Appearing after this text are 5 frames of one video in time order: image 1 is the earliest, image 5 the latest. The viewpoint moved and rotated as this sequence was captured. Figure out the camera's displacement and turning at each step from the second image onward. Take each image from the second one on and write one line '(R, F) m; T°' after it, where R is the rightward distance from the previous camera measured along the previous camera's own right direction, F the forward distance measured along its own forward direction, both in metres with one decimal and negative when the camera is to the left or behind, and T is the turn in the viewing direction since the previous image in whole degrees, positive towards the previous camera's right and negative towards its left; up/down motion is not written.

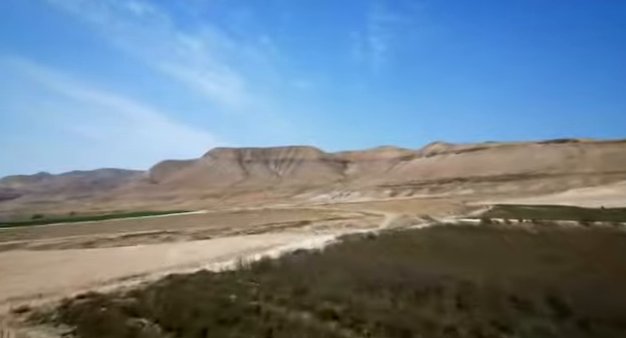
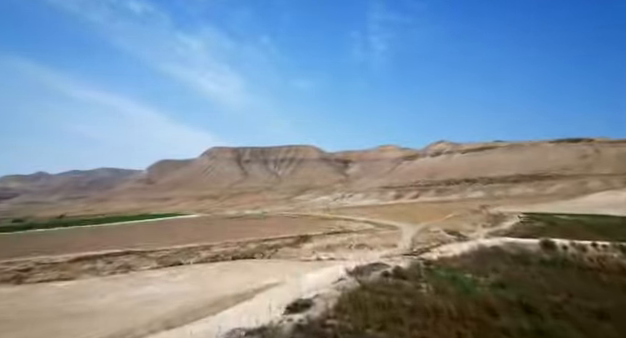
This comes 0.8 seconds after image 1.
(-0.1, +5.3) m; 0°
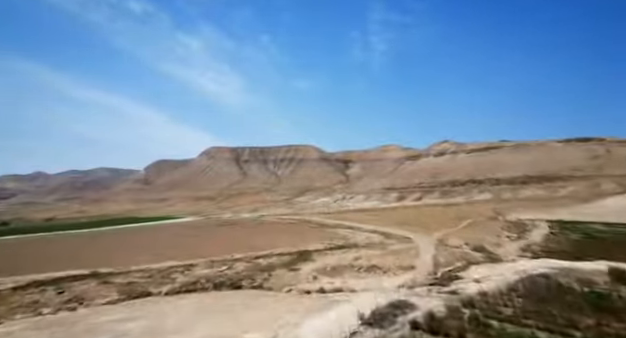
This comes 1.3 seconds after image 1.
(0.0, +3.6) m; 0°
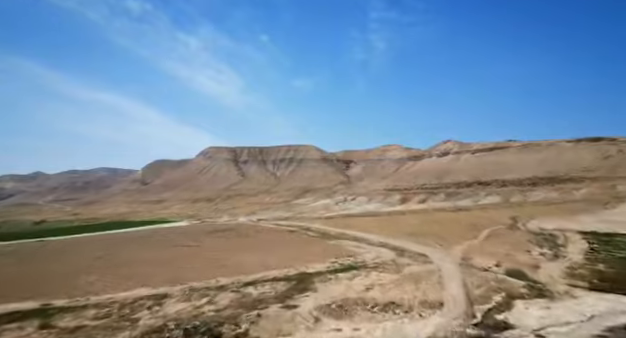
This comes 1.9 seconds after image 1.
(0.0, +3.6) m; 0°
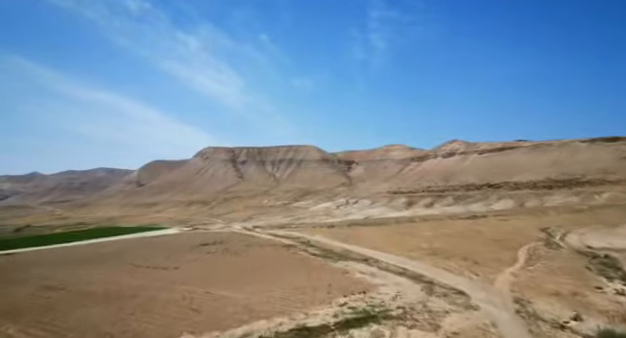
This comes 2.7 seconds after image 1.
(-0.1, +5.4) m; 0°
